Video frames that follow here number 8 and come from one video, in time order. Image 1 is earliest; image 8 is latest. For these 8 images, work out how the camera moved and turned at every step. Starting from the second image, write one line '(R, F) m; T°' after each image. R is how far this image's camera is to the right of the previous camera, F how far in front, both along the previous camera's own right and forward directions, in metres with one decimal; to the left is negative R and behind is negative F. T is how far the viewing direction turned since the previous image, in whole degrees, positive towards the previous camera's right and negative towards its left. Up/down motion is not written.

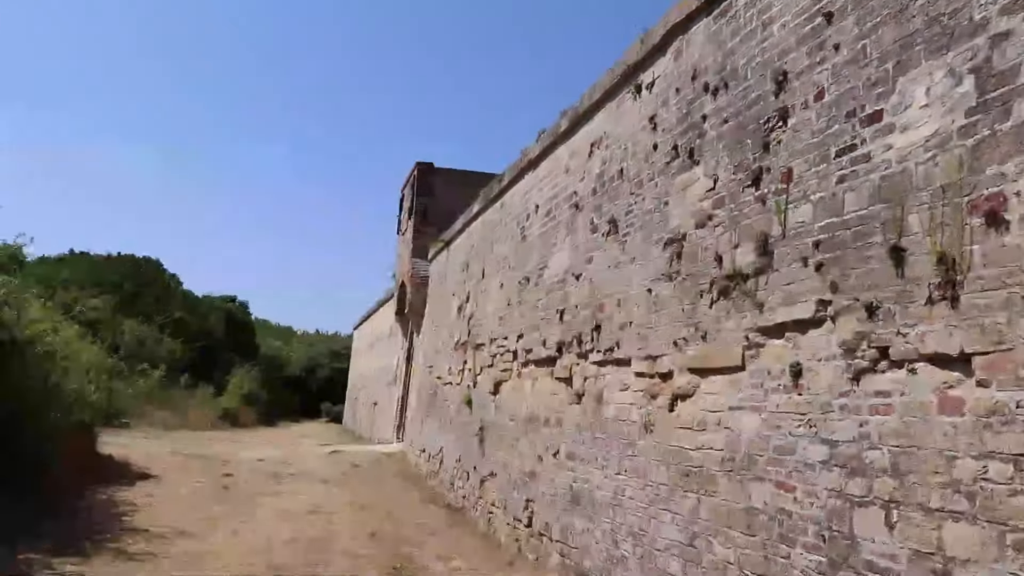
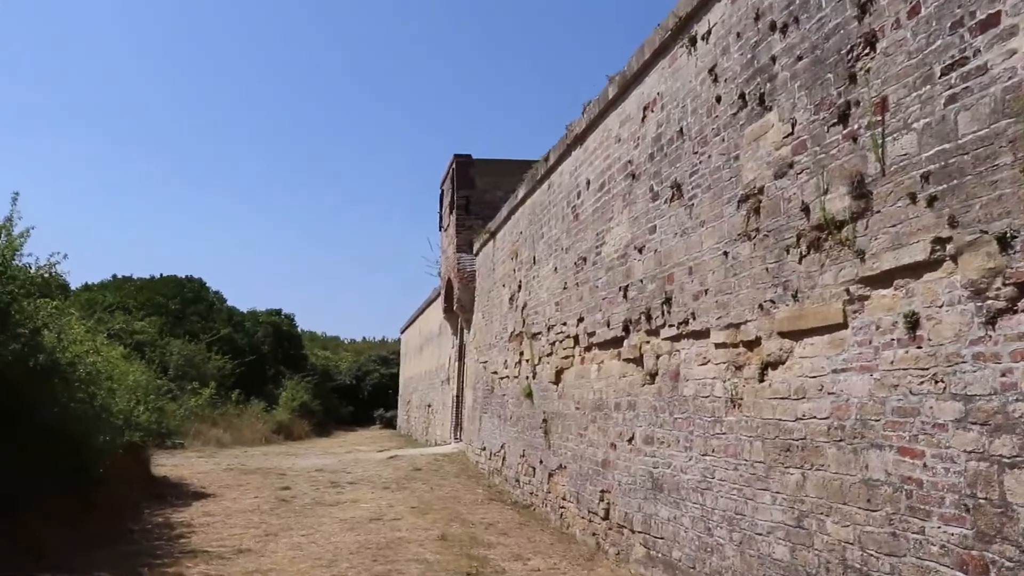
(-0.1, +0.4) m; -2°
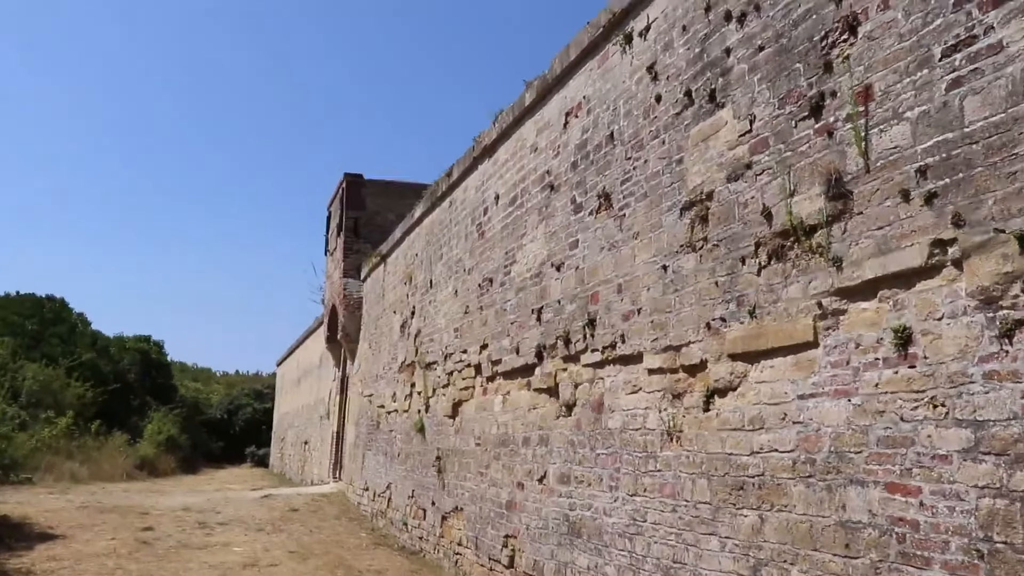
(-0.2, +0.7) m; +7°
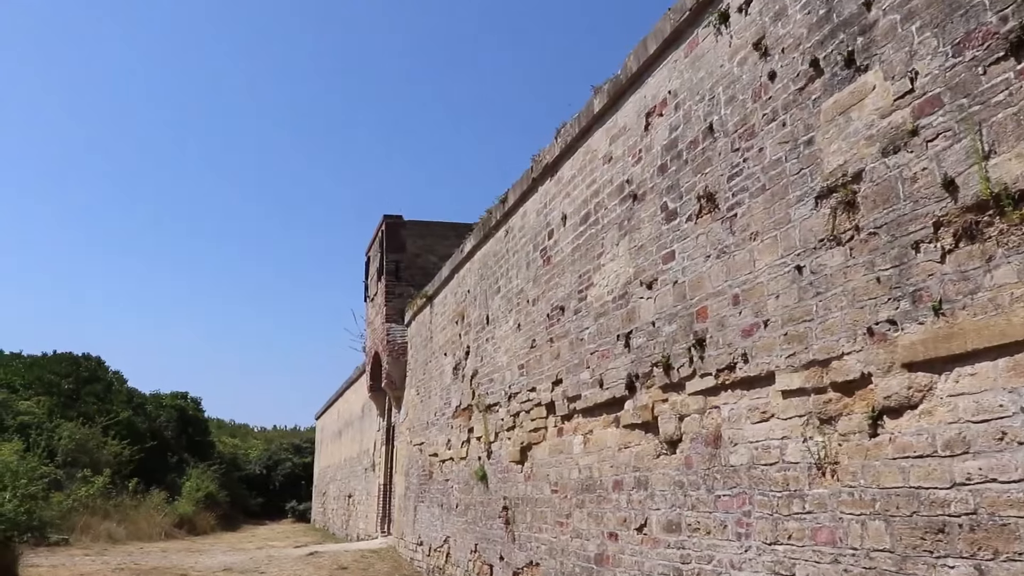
(-0.3, +0.8) m; -2°
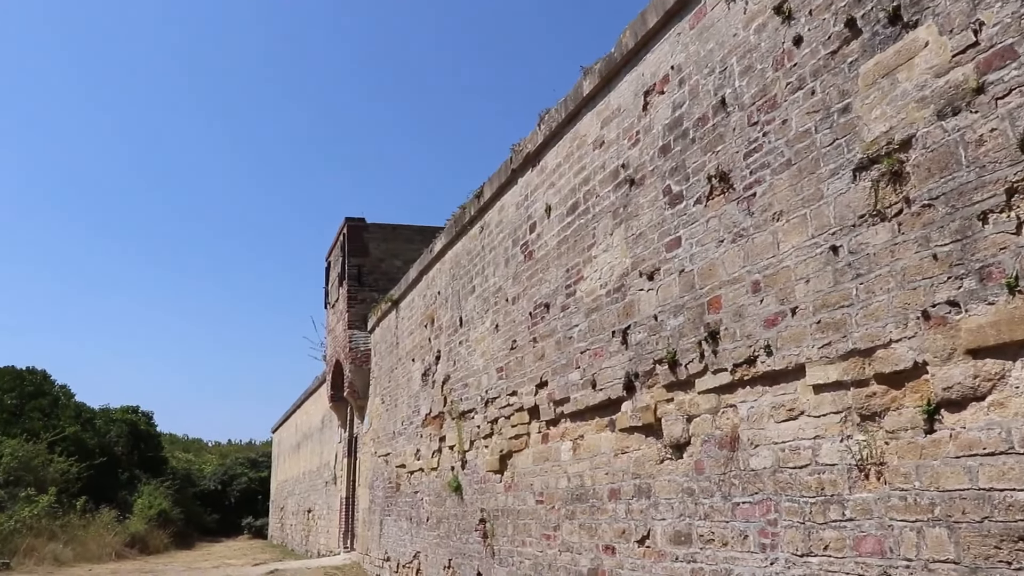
(-0.2, +0.4) m; +3°
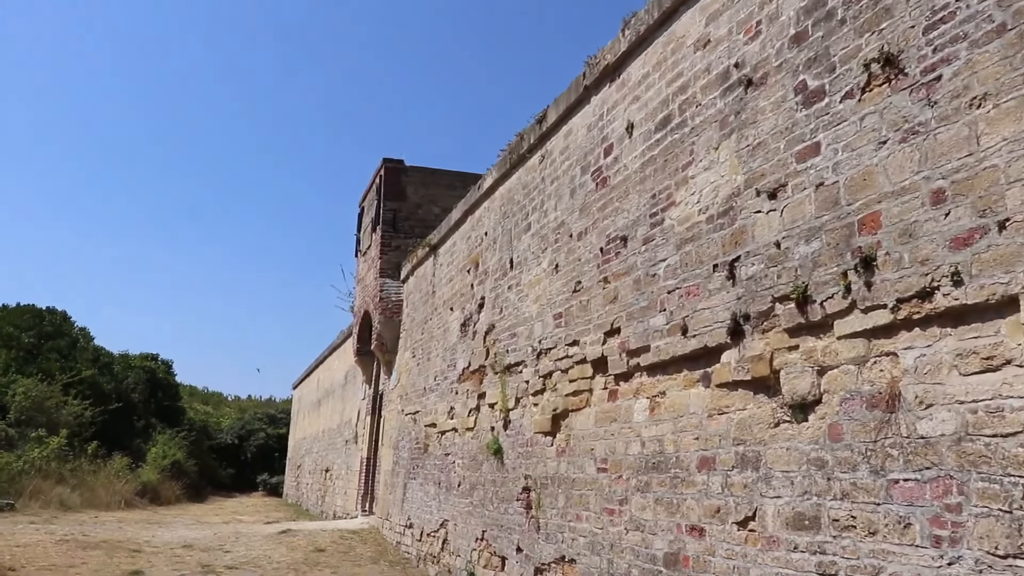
(-0.2, +1.0) m; -1°
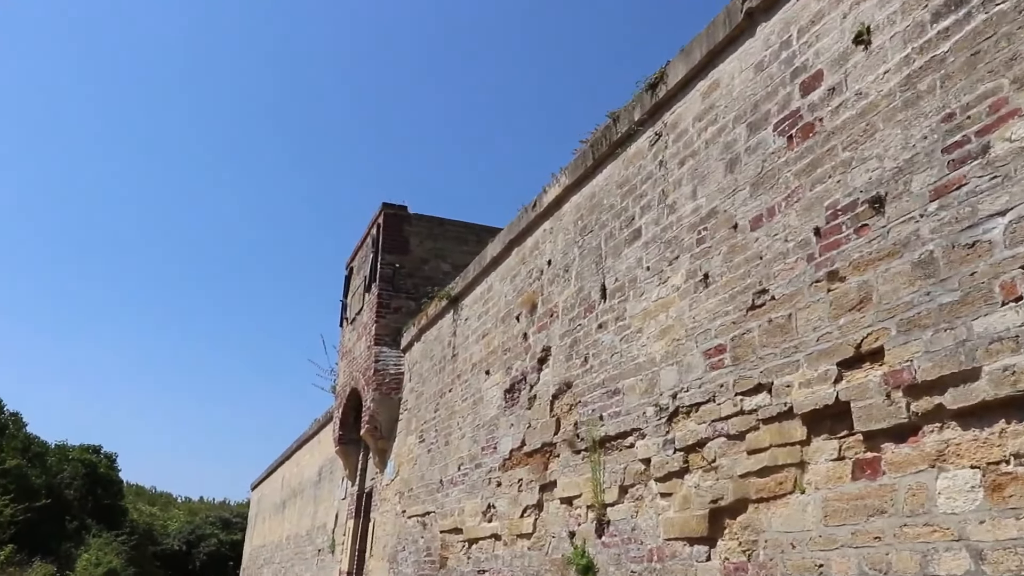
(-0.6, +2.2) m; +3°
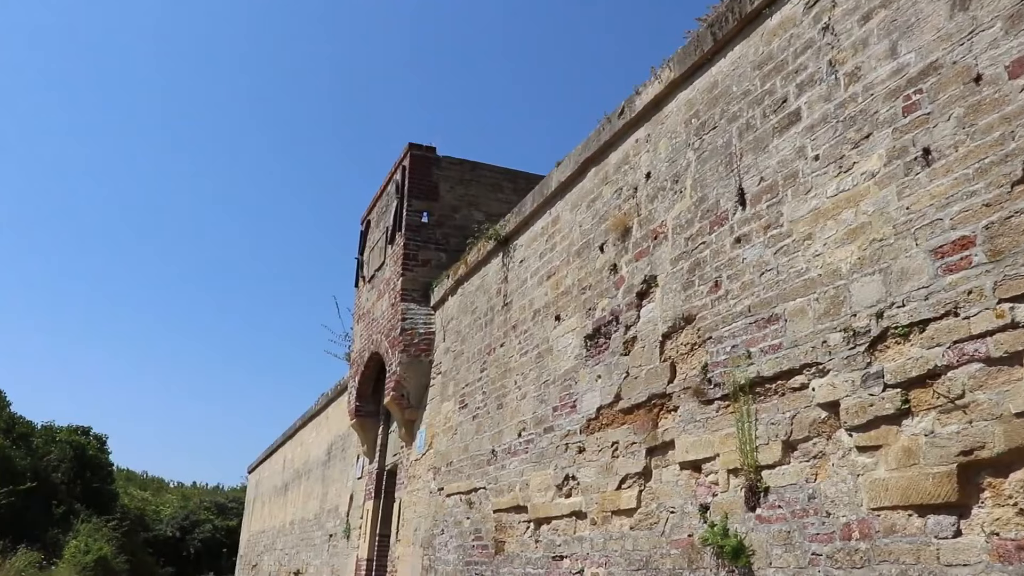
(-0.5, +1.1) m; +1°
